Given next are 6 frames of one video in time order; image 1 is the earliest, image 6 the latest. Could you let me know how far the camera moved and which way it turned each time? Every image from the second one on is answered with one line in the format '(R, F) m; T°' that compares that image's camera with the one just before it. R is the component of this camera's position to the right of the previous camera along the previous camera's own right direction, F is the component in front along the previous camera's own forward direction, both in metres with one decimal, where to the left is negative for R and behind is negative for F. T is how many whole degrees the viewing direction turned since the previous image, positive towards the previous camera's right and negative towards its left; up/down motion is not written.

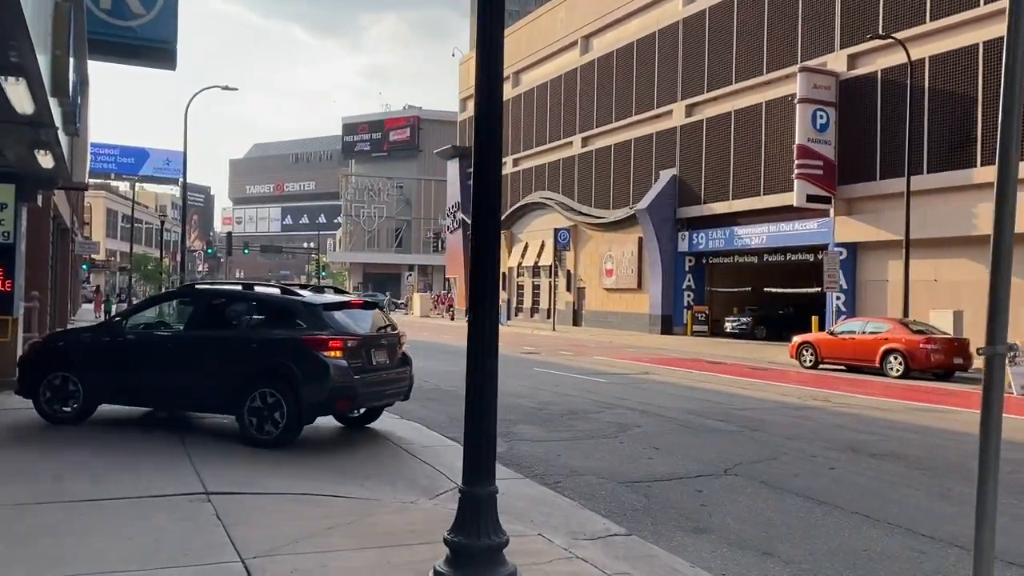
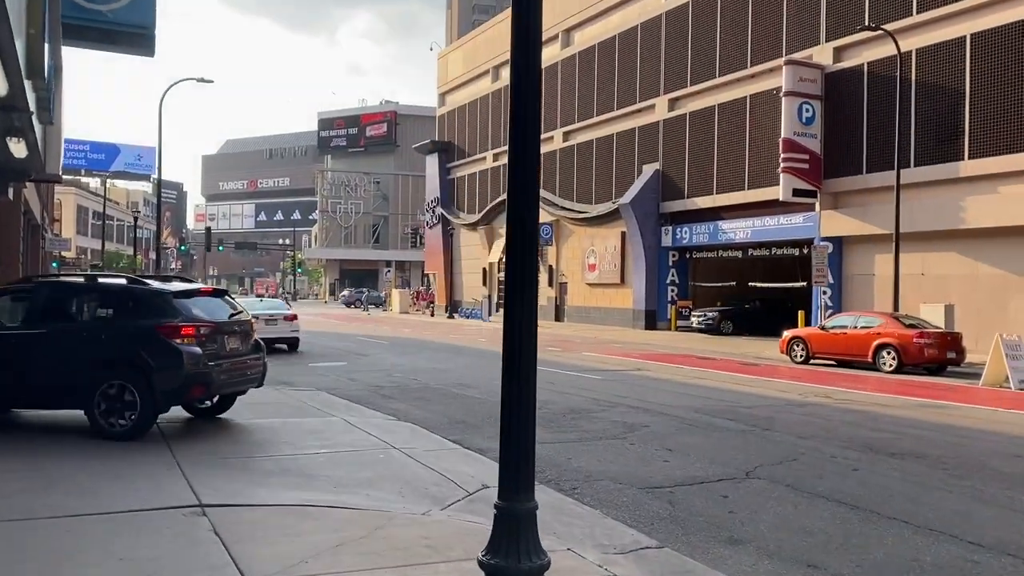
(-0.3, +0.5) m; +2°
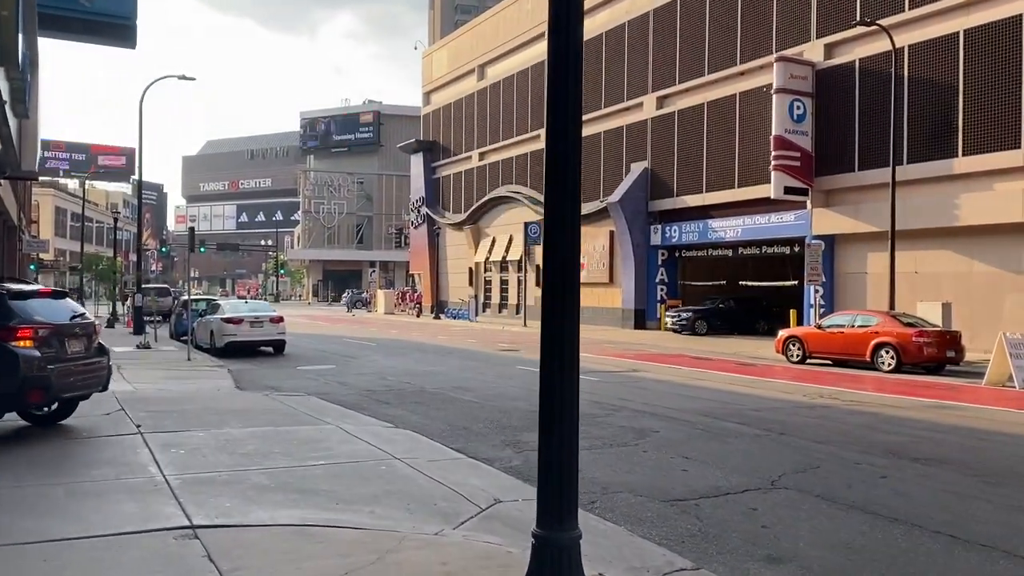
(-0.2, +0.5) m; +1°
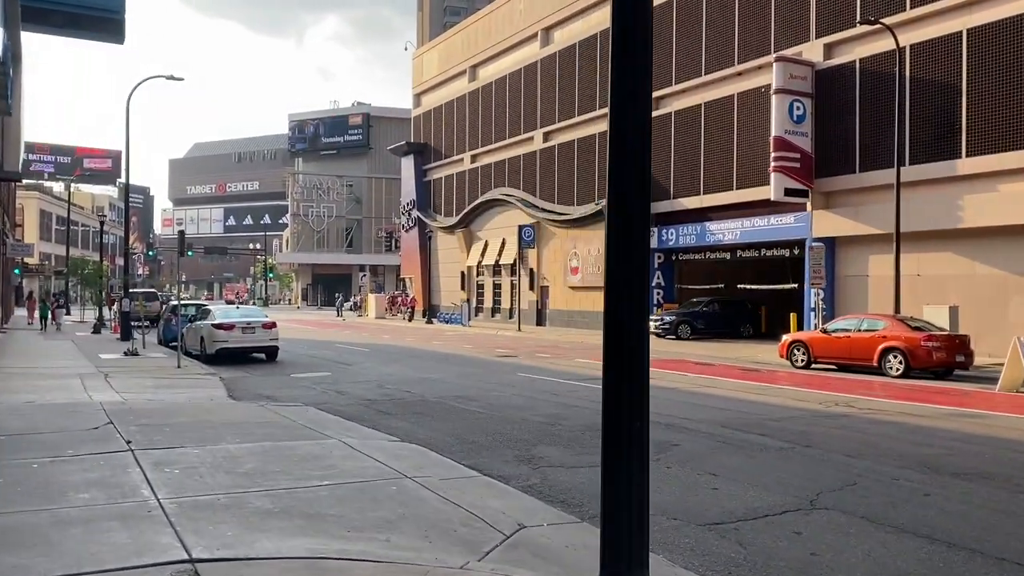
(-0.3, +0.5) m; +1°
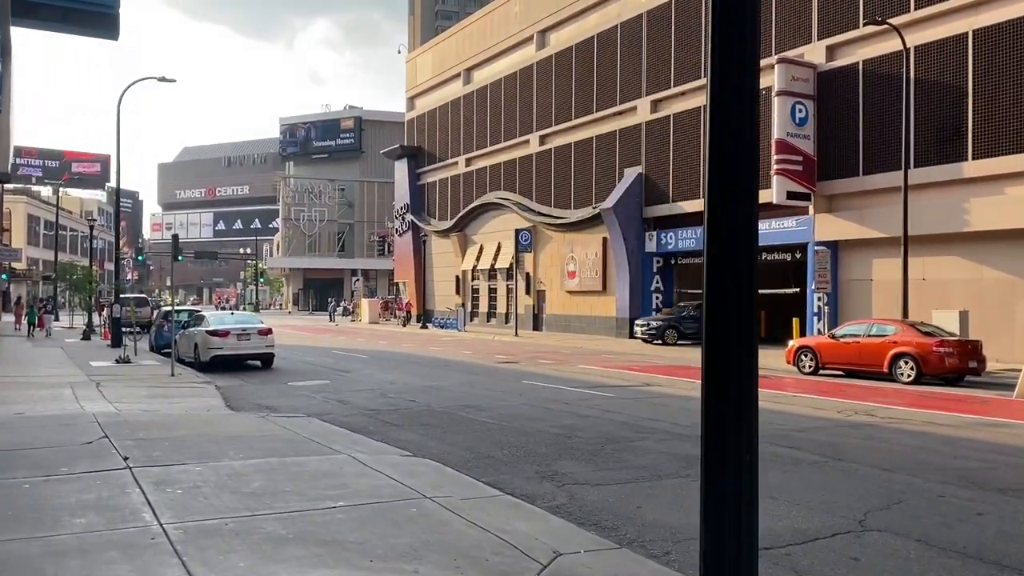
(-0.3, +0.5) m; +1°
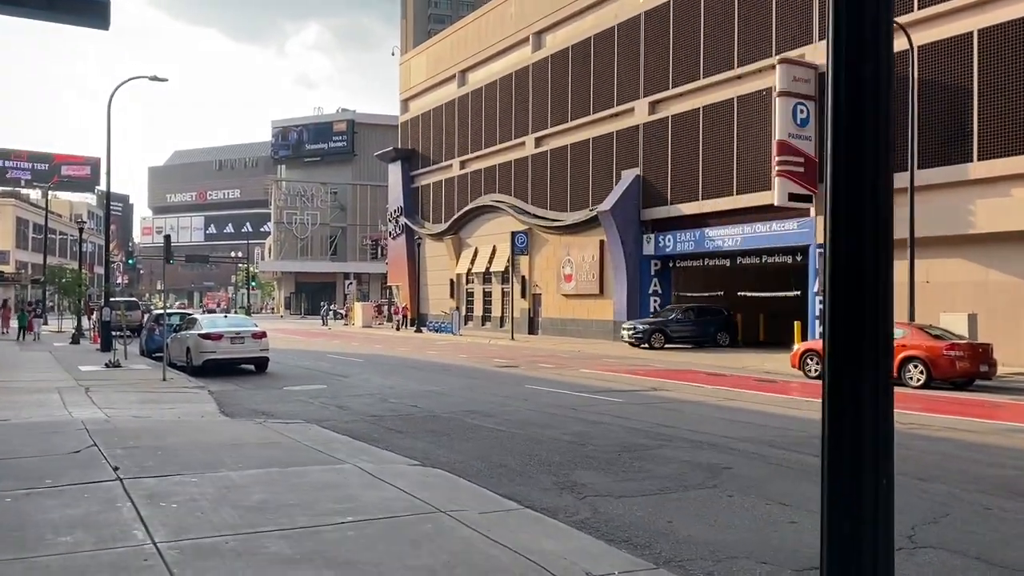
(-0.2, +0.5) m; +1°
